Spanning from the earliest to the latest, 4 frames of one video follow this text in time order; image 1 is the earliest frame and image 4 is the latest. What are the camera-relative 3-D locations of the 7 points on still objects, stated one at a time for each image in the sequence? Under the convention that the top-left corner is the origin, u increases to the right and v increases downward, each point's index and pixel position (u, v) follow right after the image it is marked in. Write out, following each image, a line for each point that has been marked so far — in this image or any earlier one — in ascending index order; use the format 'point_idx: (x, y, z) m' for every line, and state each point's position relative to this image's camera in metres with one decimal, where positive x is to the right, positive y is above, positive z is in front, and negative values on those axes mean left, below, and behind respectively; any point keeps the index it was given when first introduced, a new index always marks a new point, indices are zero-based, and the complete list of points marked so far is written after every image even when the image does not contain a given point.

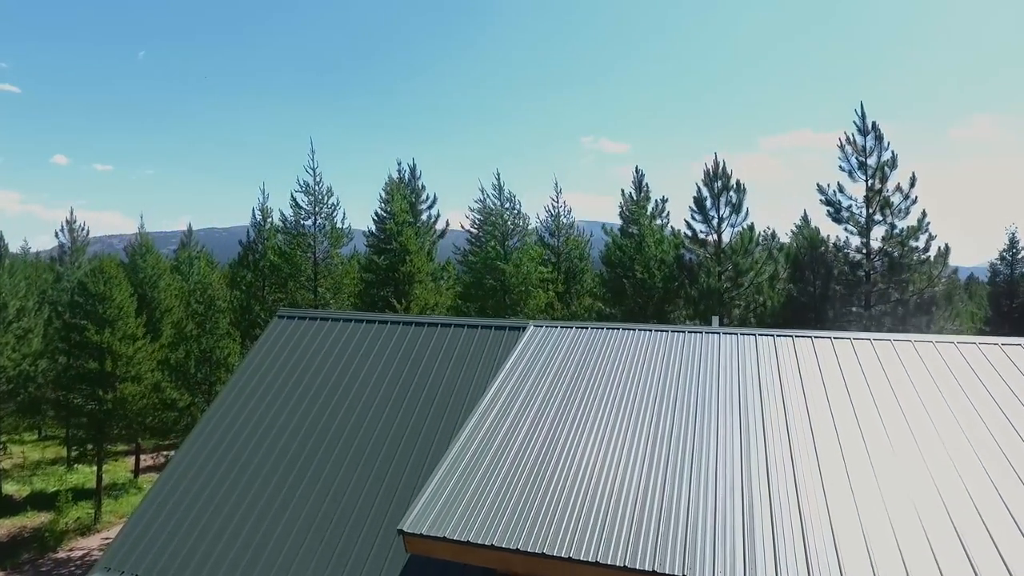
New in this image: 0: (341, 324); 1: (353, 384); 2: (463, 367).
0: (-2.7, -0.7, +13.3) m
1: (-2.2, -1.2, +11.9) m
2: (-0.6, -1.0, +11.6) m
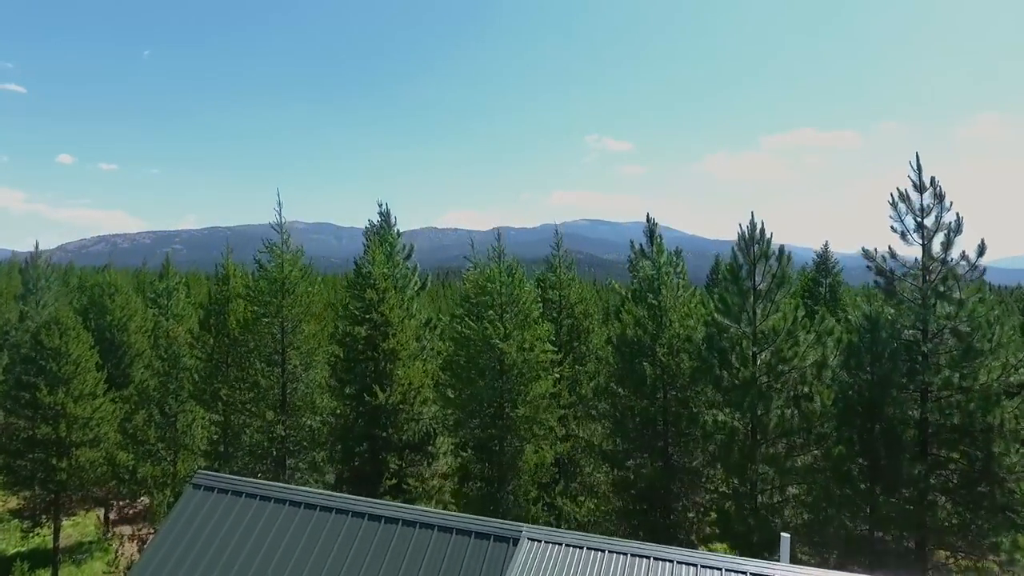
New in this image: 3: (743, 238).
0: (-2.8, -2.5, +10.1) m
1: (-2.3, -3.1, +8.6) m
2: (-0.7, -2.9, +8.4) m
3: (+5.3, +1.1, +19.4) m
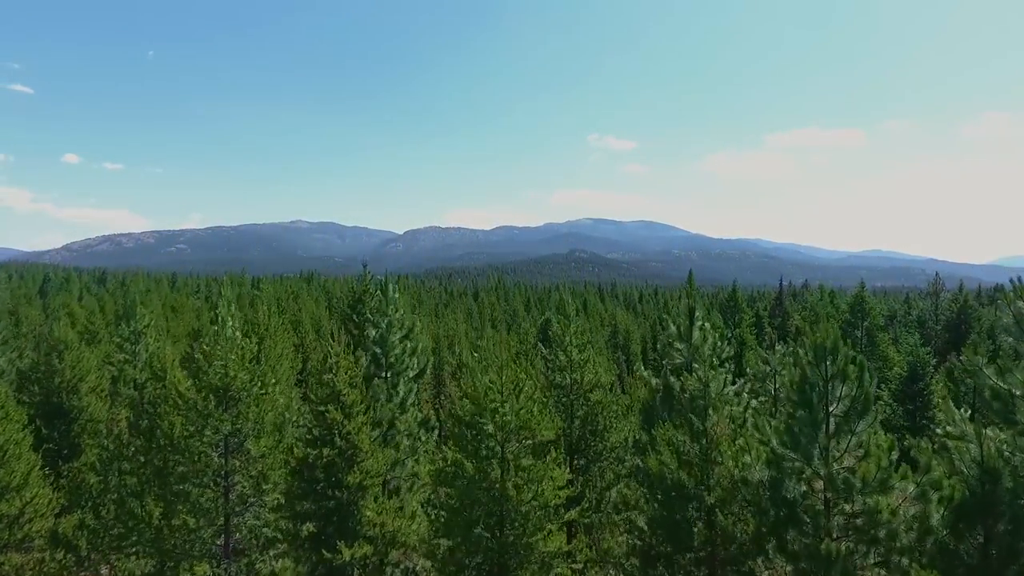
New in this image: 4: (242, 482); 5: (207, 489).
0: (-2.9, -4.7, +5.6) m
1: (-2.3, -5.3, +4.2) m
2: (-0.7, -5.1, +3.9) m
3: (+5.3, -1.1, +14.9) m
4: (-5.5, -4.0, +17.5) m
5: (-6.2, -4.2, +17.3) m
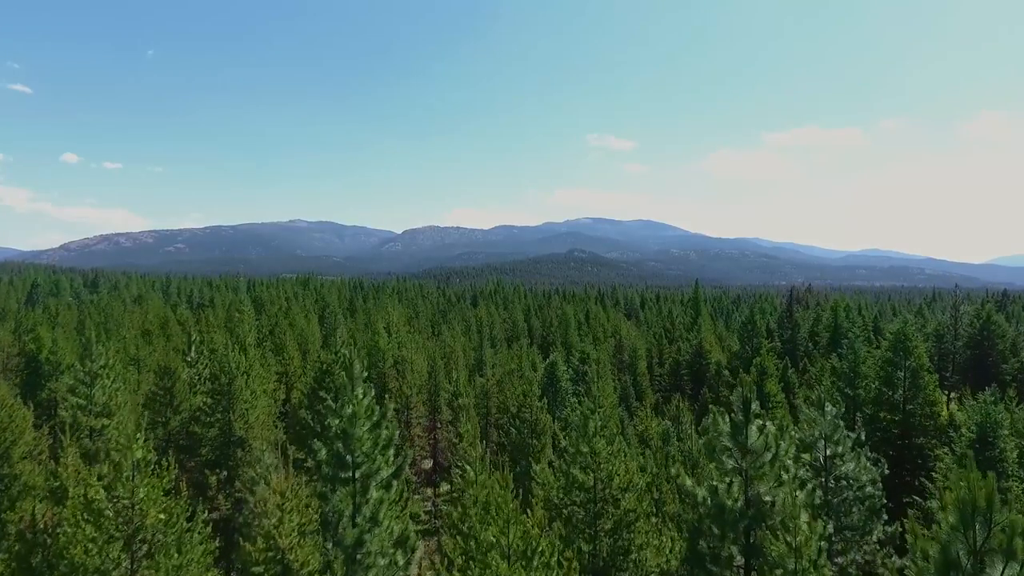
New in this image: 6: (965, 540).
0: (-2.7, -6.4, +1.0) m
1: (-2.1, -6.9, -0.5) m
2: (-0.6, -6.7, -0.8) m
3: (+5.4, -2.7, +10.2) m
4: (-5.4, -5.6, +12.8) m
5: (-6.0, -5.8, +12.6) m
6: (+5.5, -3.1, +10.0) m
